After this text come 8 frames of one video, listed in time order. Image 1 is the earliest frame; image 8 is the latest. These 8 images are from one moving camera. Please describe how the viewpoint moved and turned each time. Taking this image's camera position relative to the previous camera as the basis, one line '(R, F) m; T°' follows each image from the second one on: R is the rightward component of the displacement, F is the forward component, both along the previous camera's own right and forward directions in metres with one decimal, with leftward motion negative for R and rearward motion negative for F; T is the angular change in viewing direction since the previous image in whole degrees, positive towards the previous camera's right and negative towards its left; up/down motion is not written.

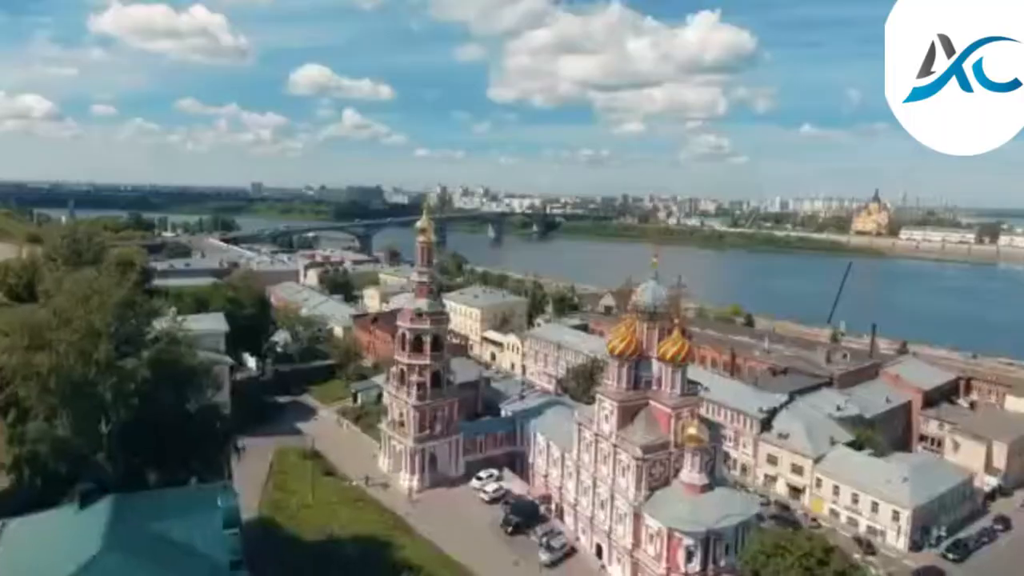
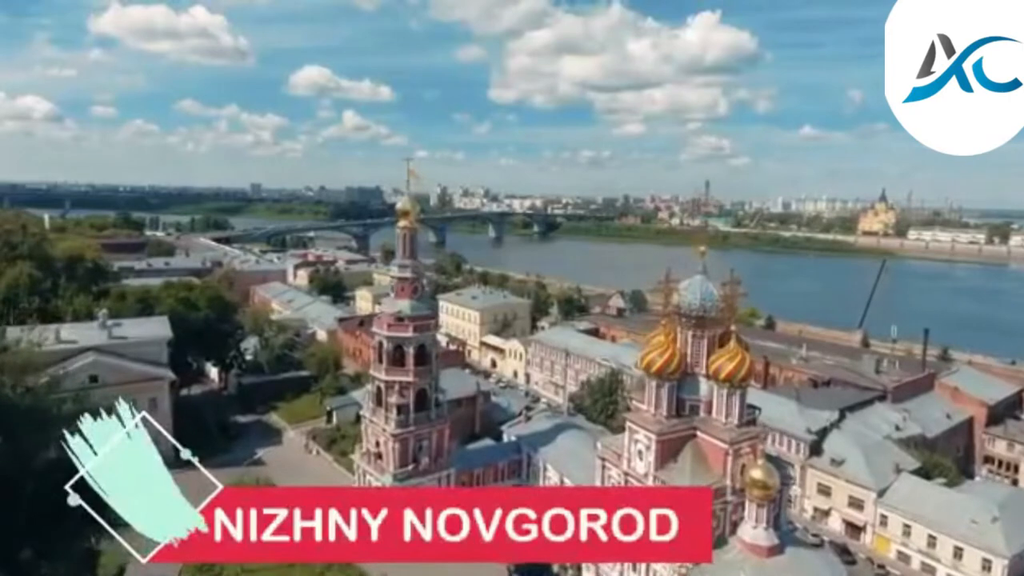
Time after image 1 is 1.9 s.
(-0.1, +3.7) m; 0°
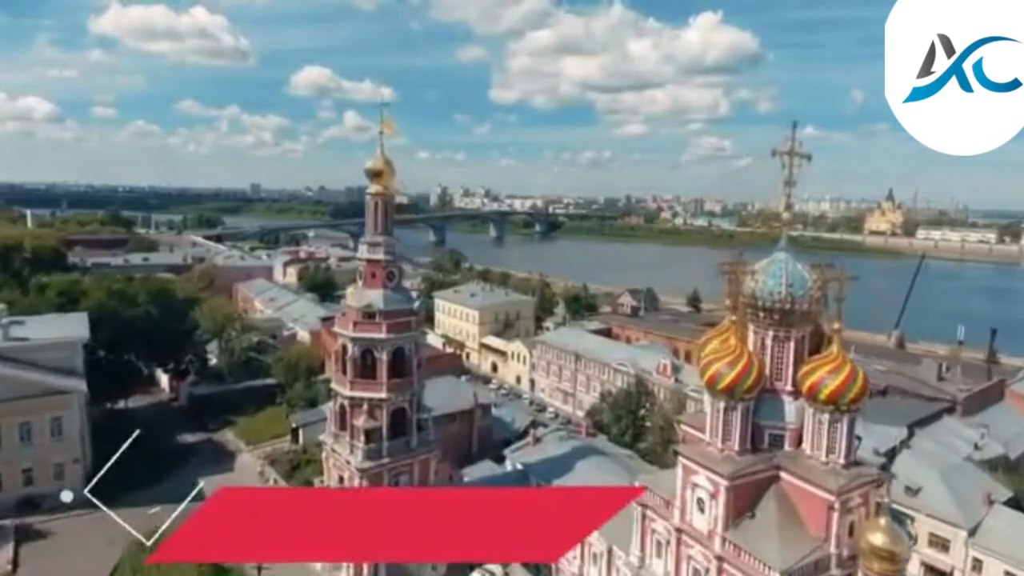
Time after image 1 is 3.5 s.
(-0.1, +3.6) m; 0°
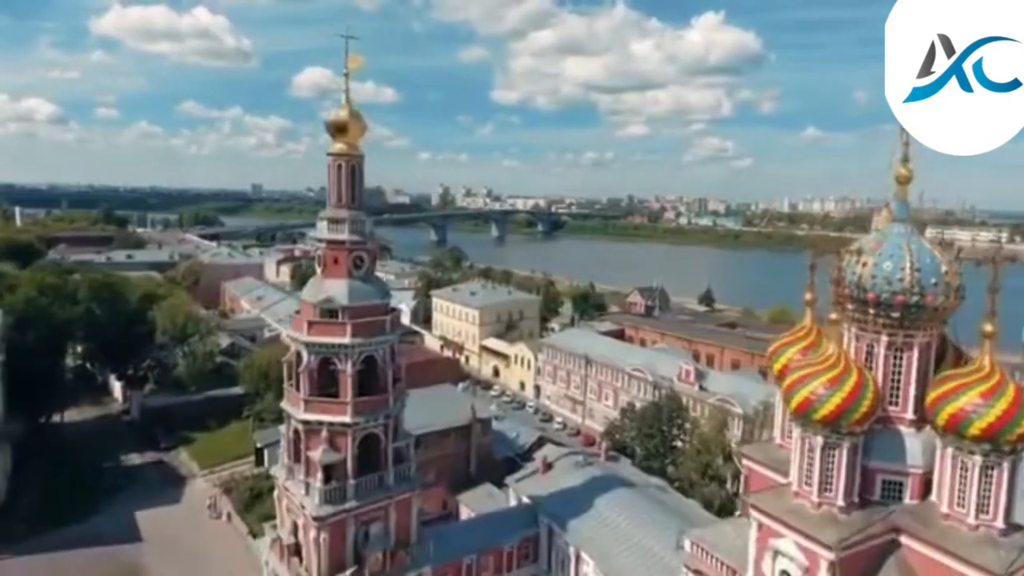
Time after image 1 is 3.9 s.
(0.0, +2.6) m; 0°
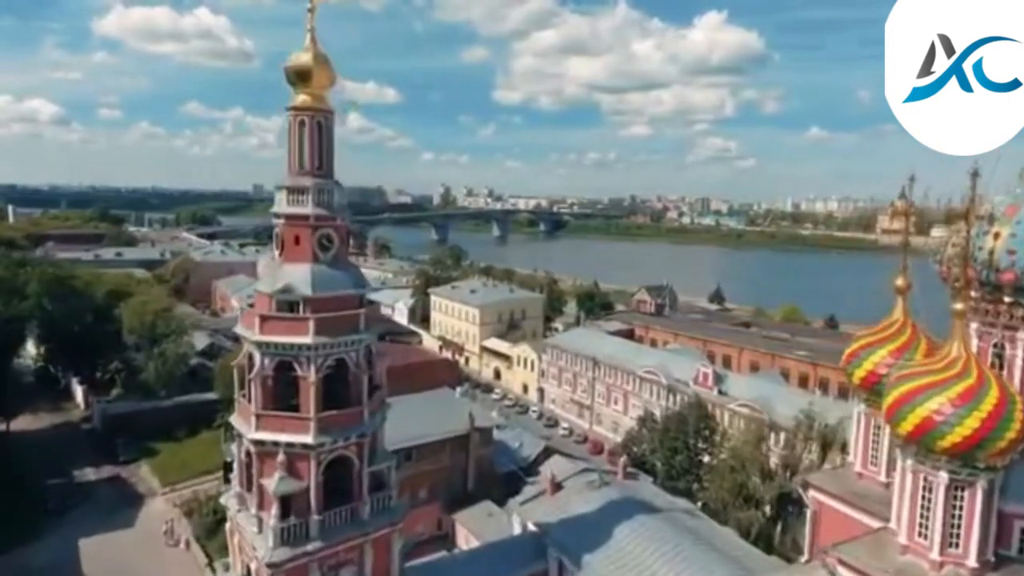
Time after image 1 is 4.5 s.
(0.0, +1.7) m; 0°
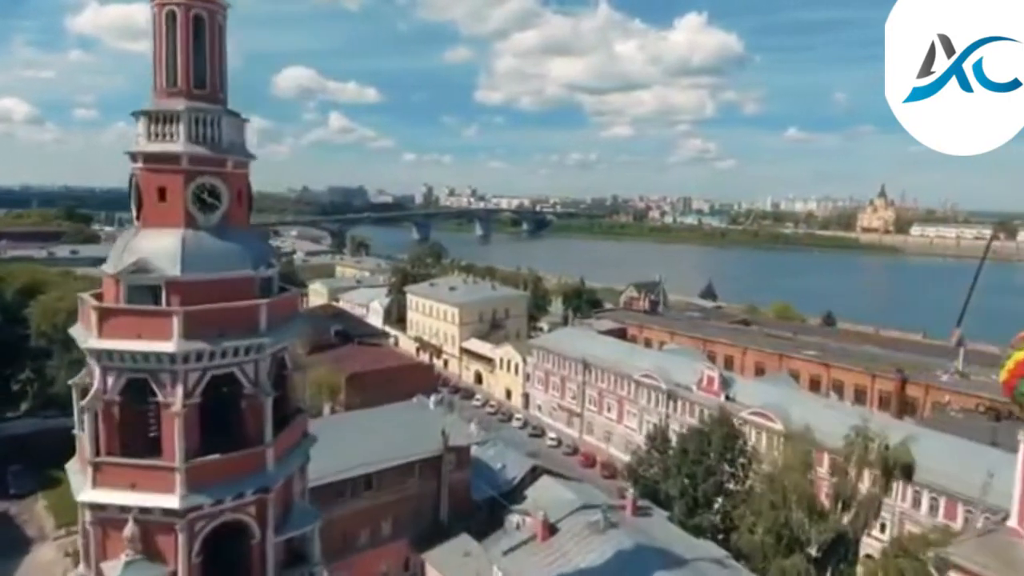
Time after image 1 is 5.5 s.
(0.0, +2.2) m; +2°
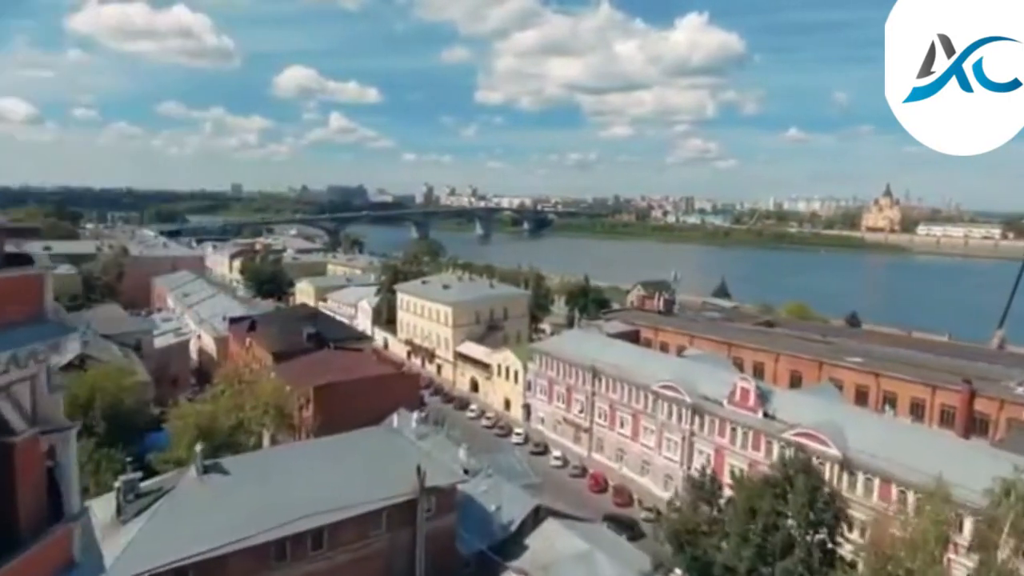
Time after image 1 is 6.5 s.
(+0.1, +2.7) m; 0°
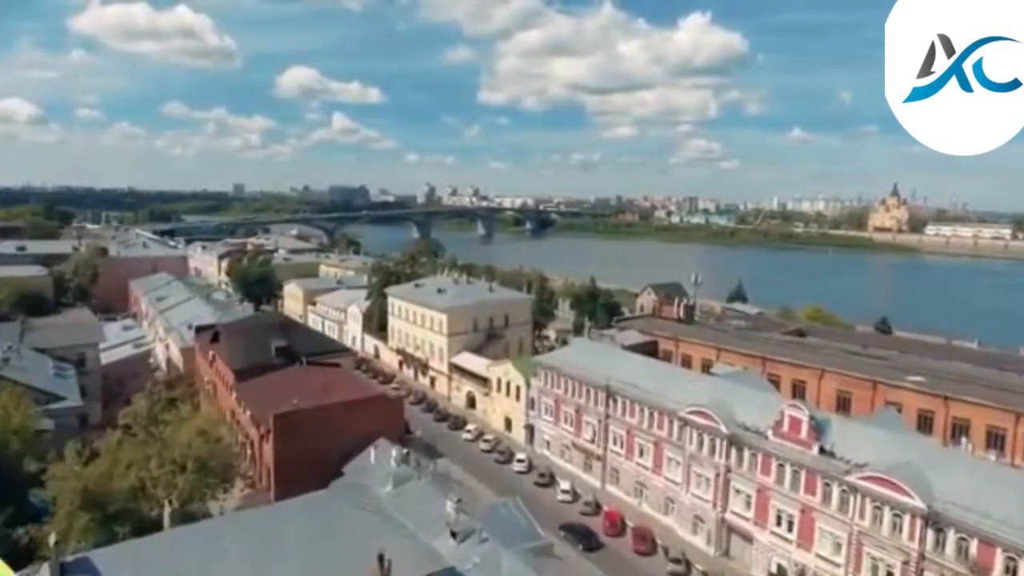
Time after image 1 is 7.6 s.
(0.0, +2.5) m; 0°
